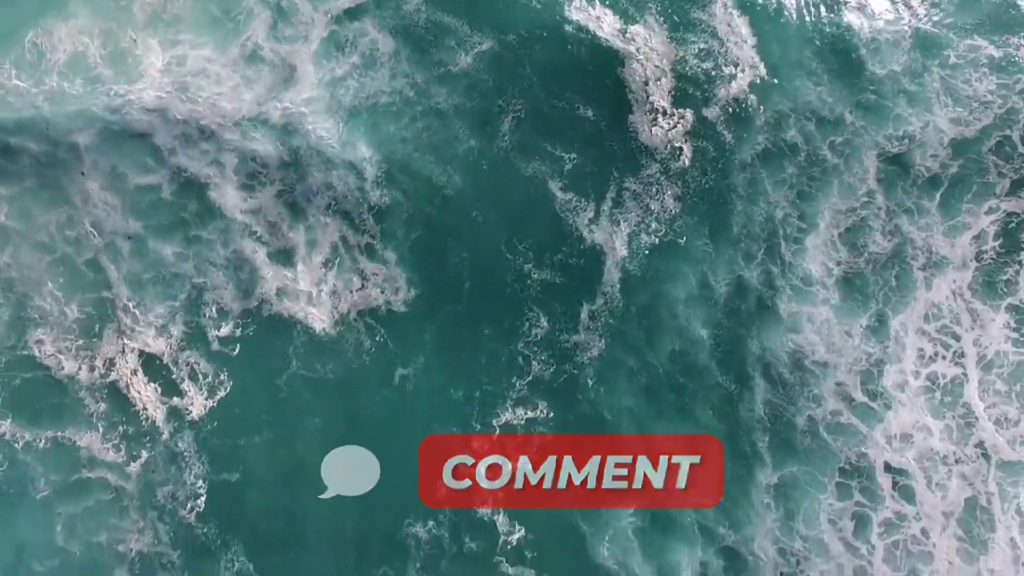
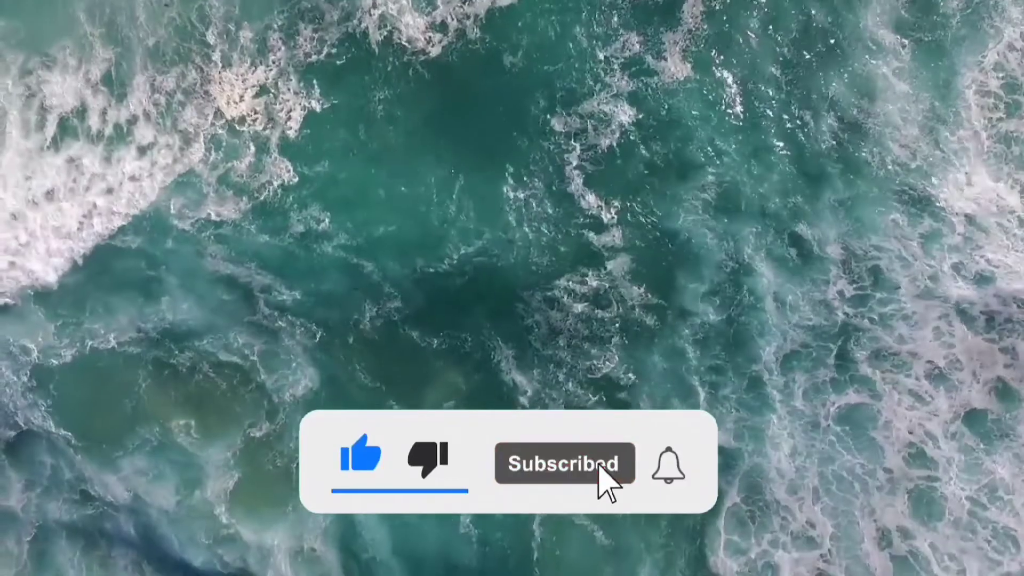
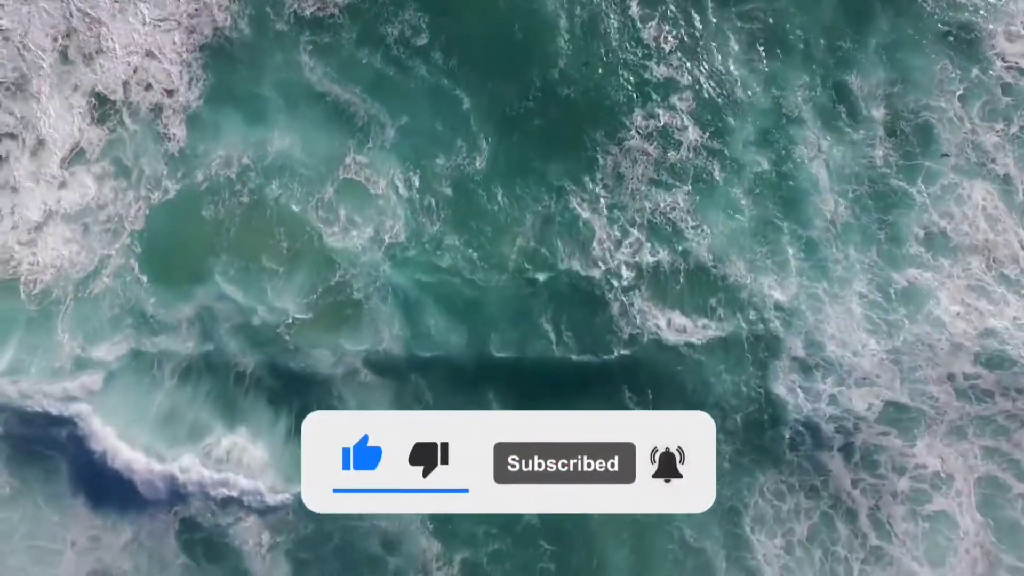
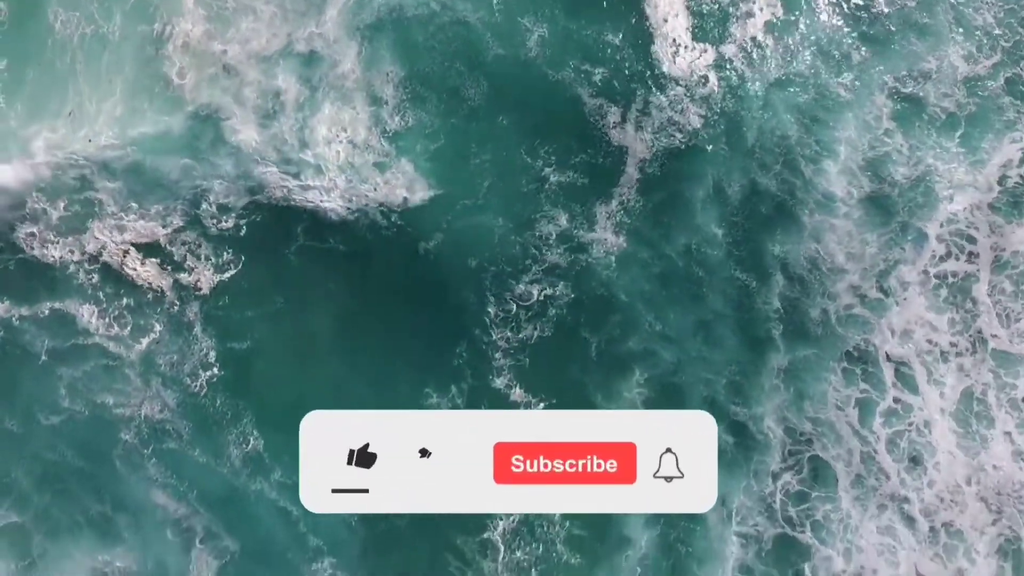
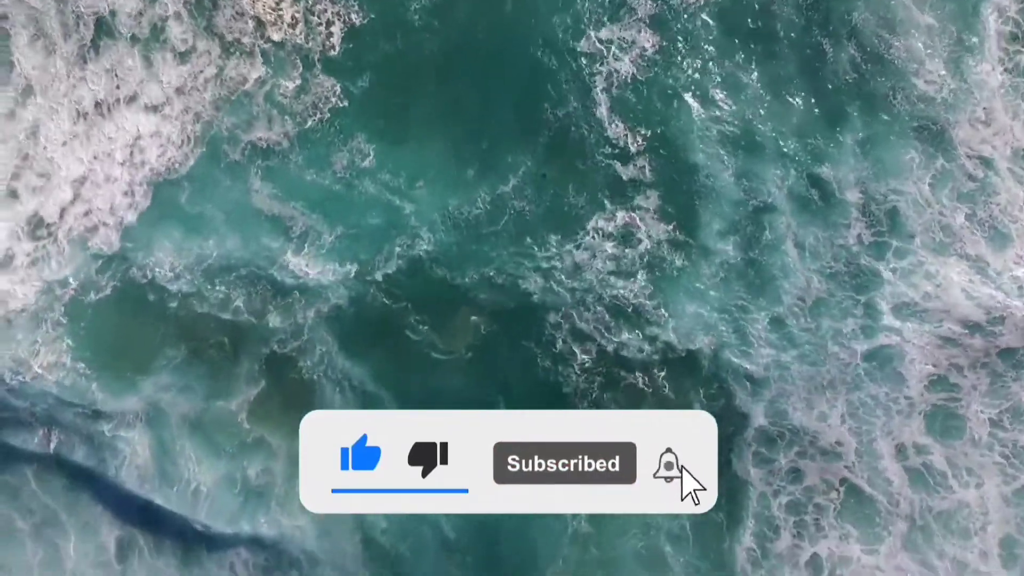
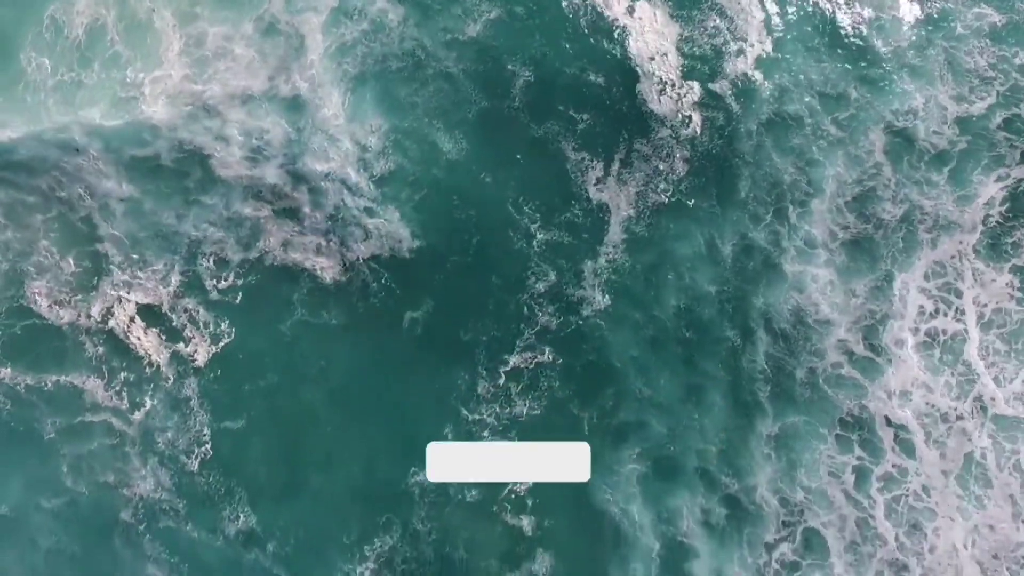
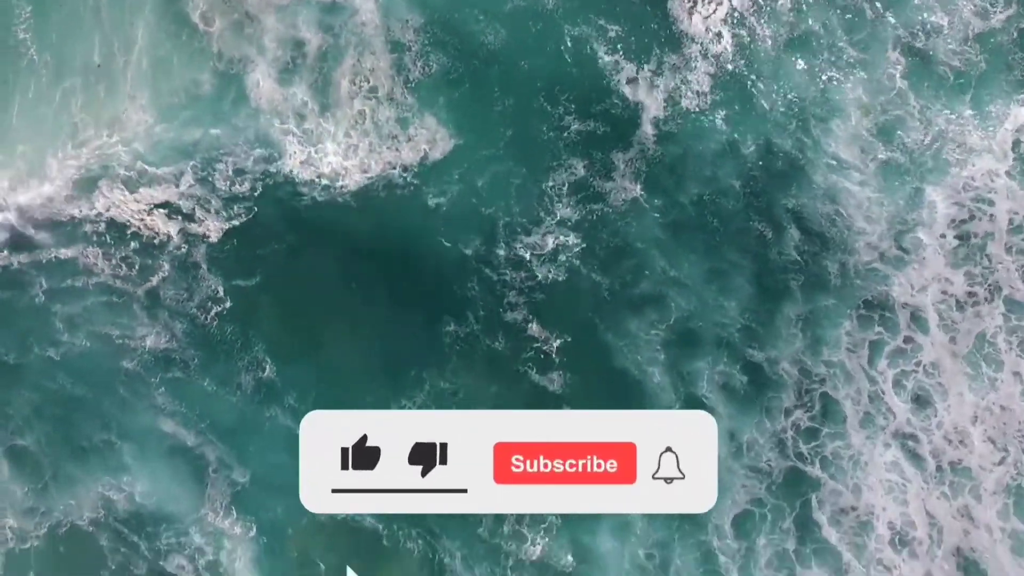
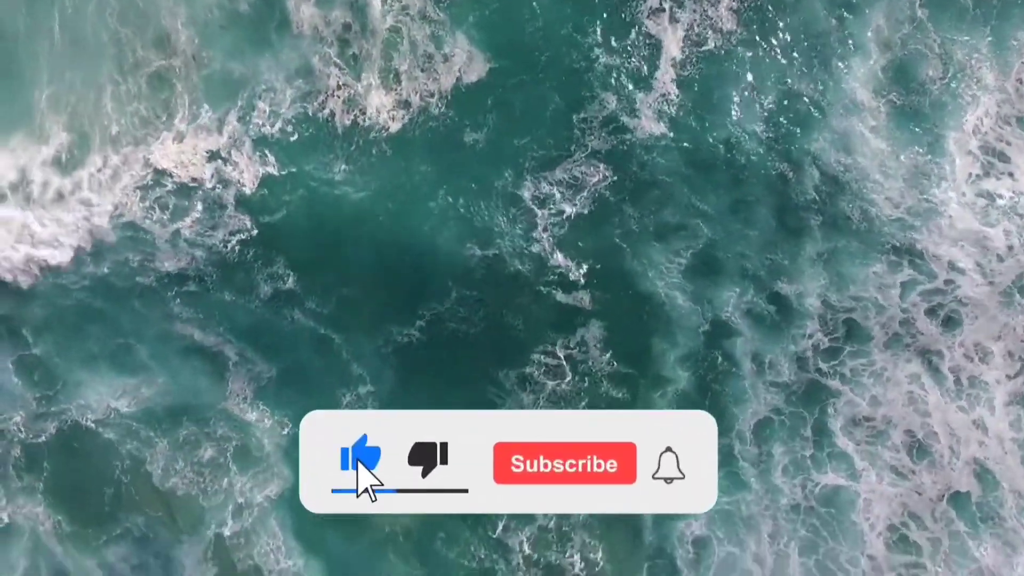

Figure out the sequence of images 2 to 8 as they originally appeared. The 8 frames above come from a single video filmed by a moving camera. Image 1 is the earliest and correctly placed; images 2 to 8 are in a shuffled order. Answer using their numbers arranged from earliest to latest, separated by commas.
6, 4, 7, 8, 2, 5, 3
